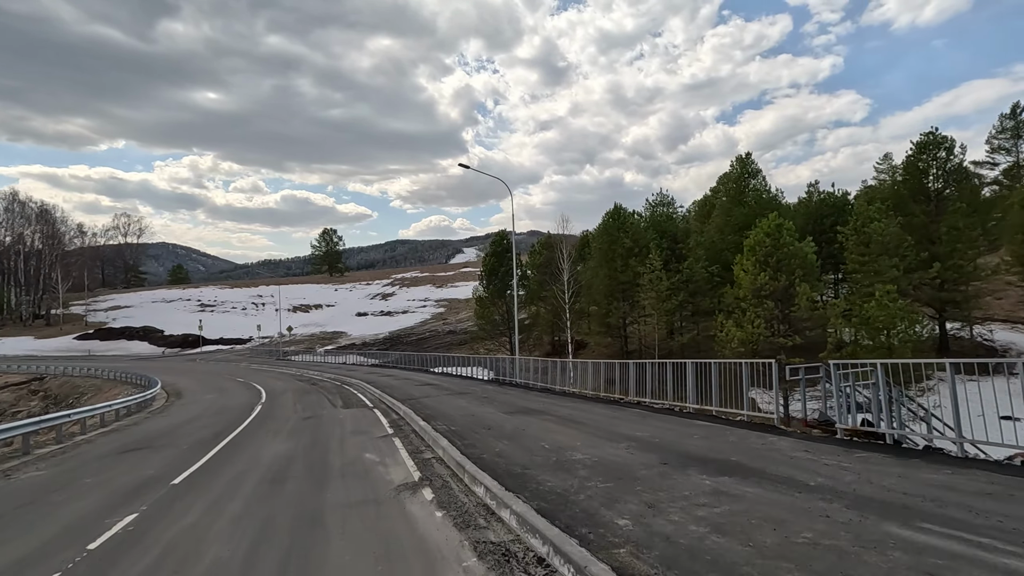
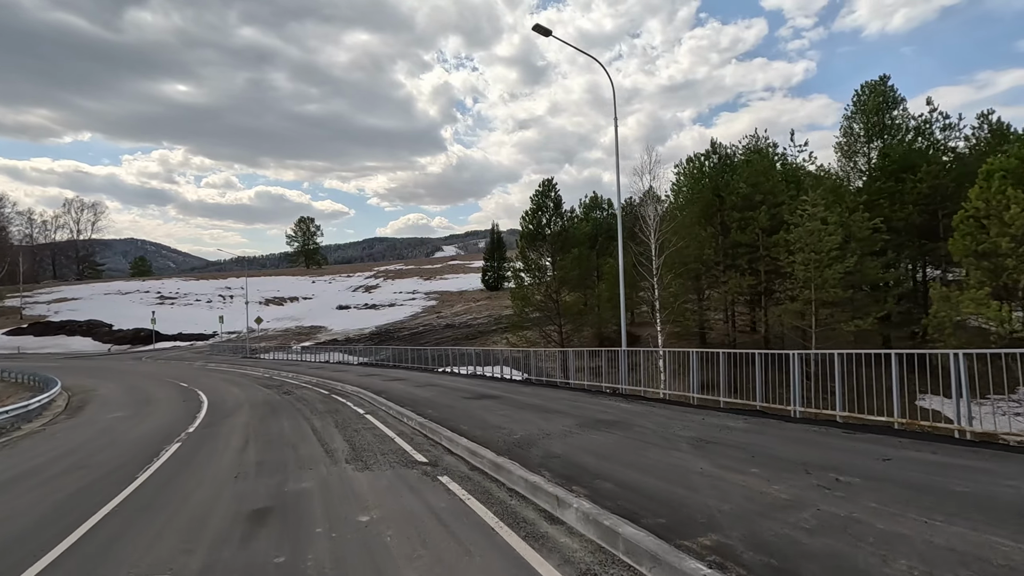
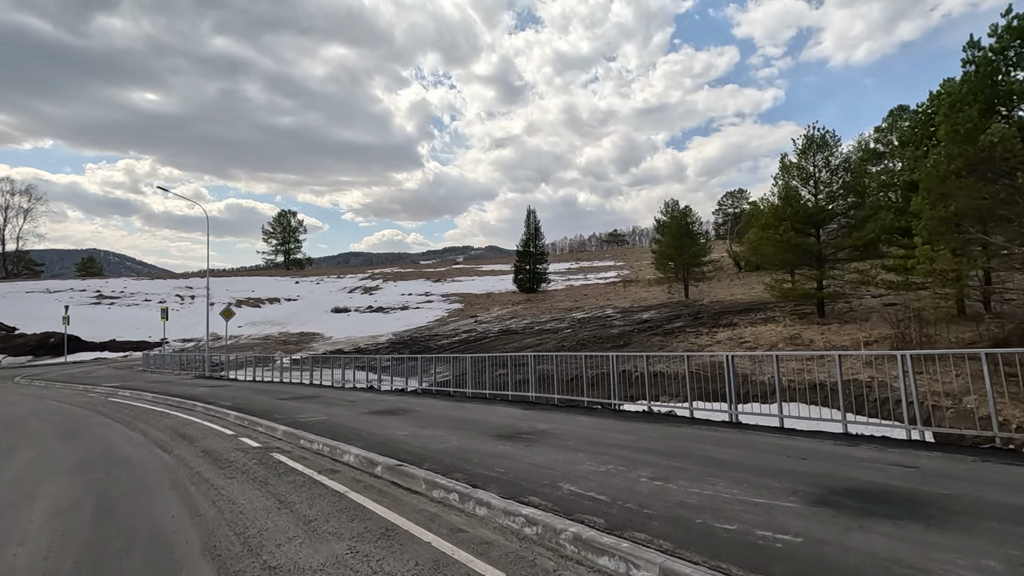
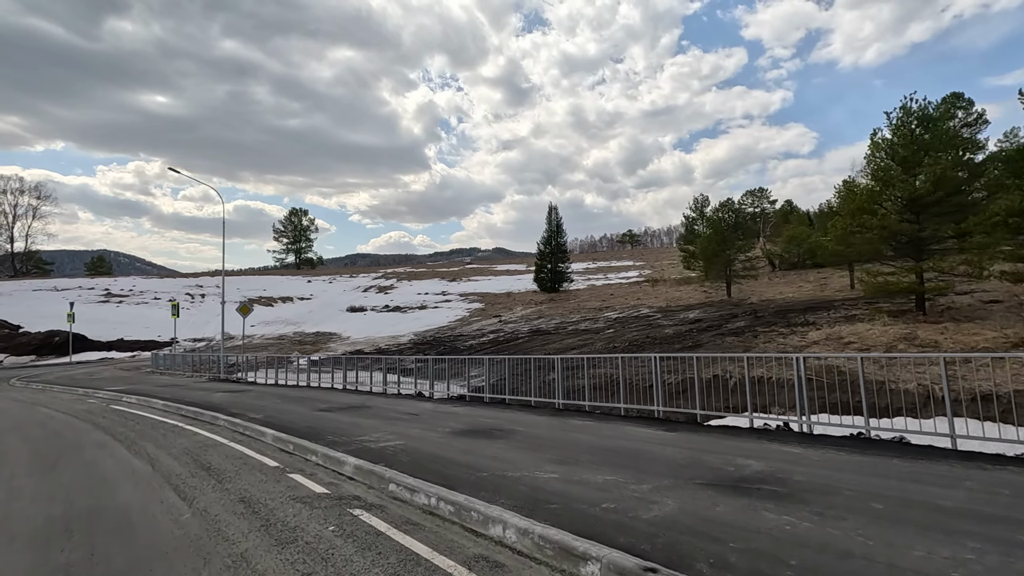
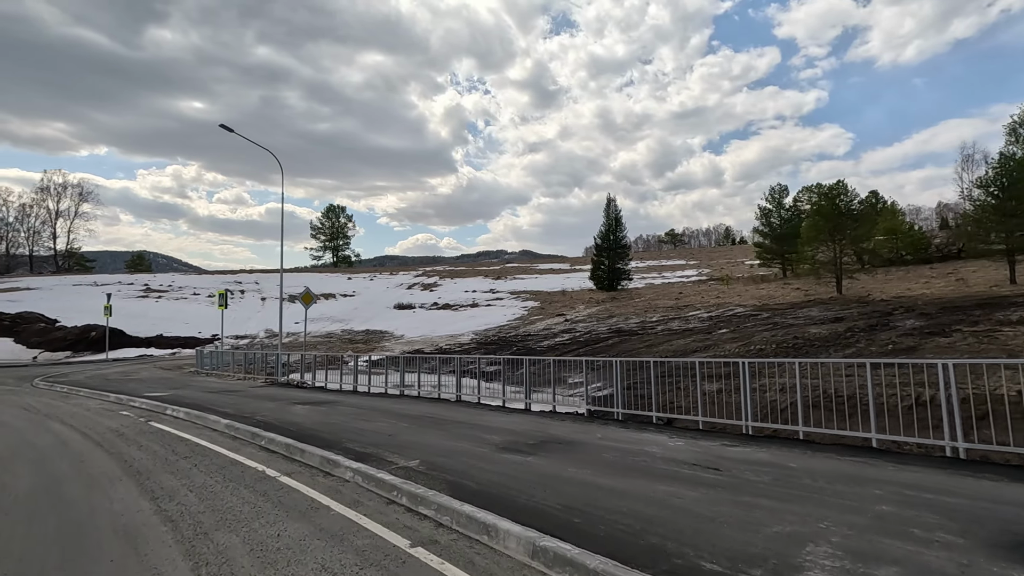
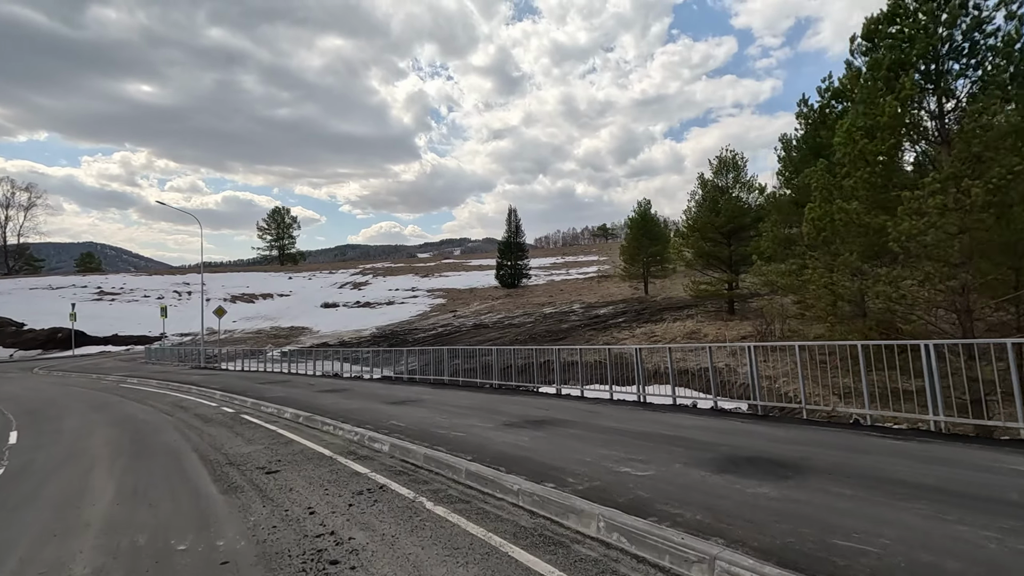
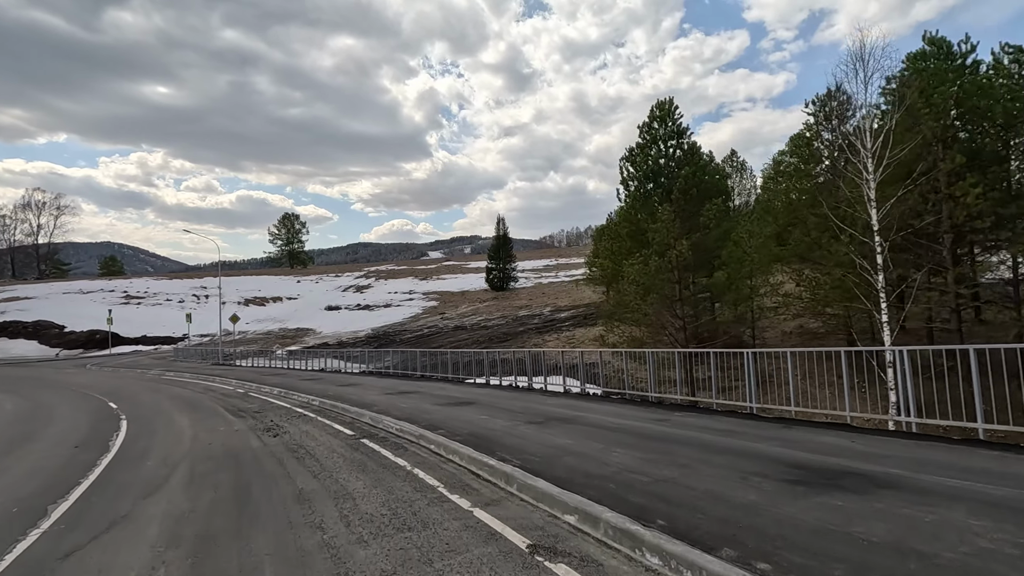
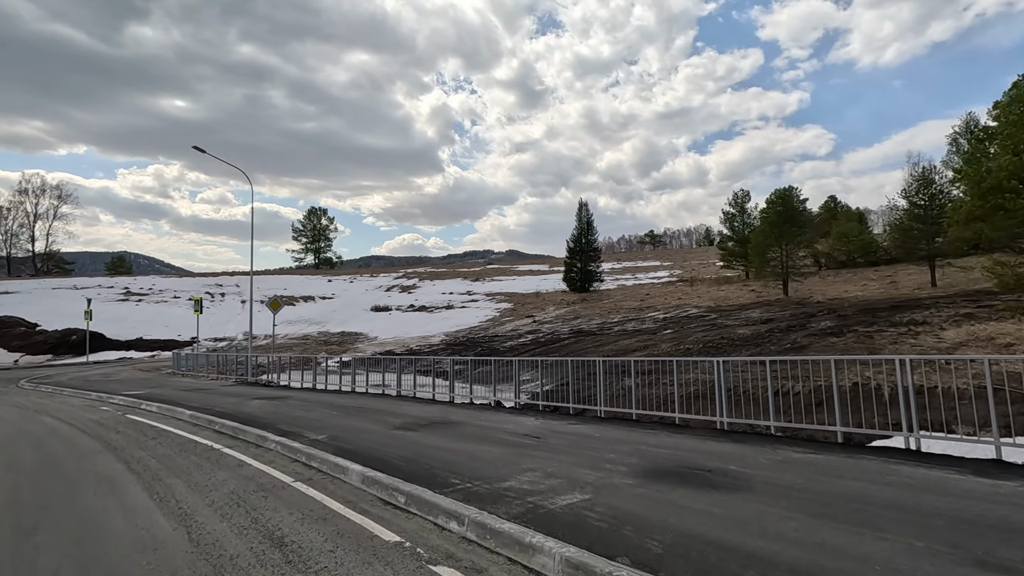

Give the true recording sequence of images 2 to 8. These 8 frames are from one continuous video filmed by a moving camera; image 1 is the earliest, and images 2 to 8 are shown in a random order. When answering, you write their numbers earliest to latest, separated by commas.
2, 7, 6, 3, 4, 8, 5
